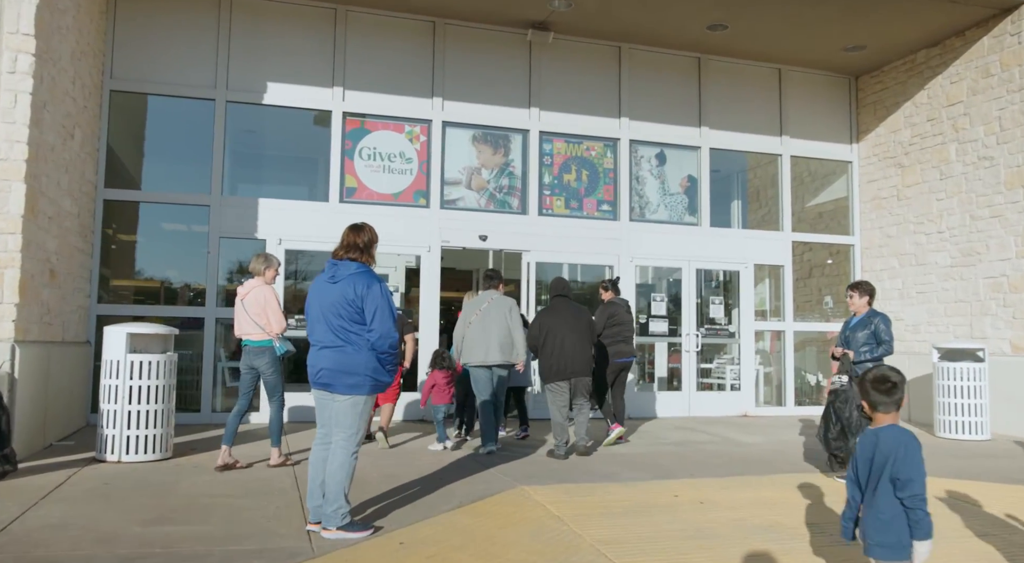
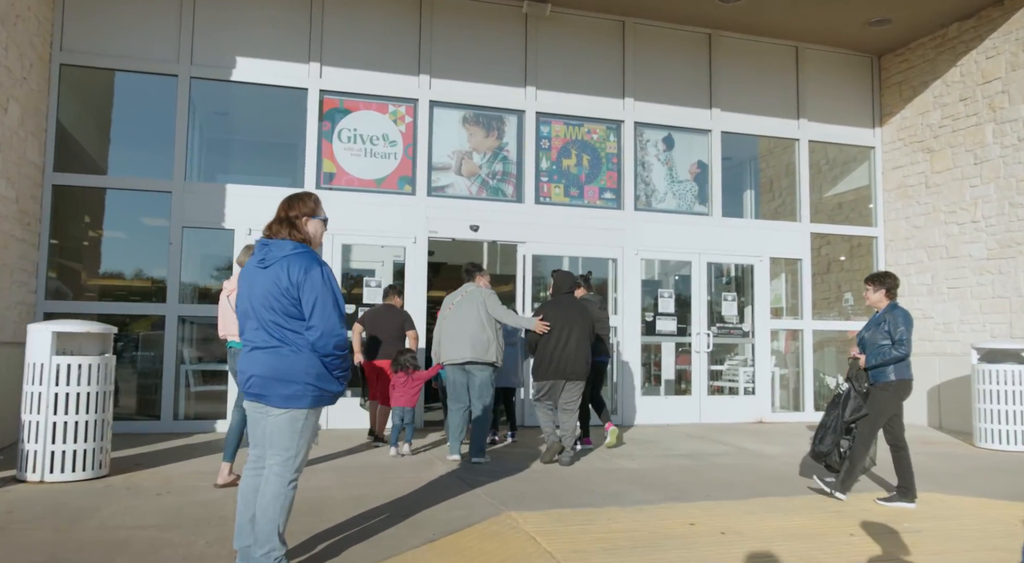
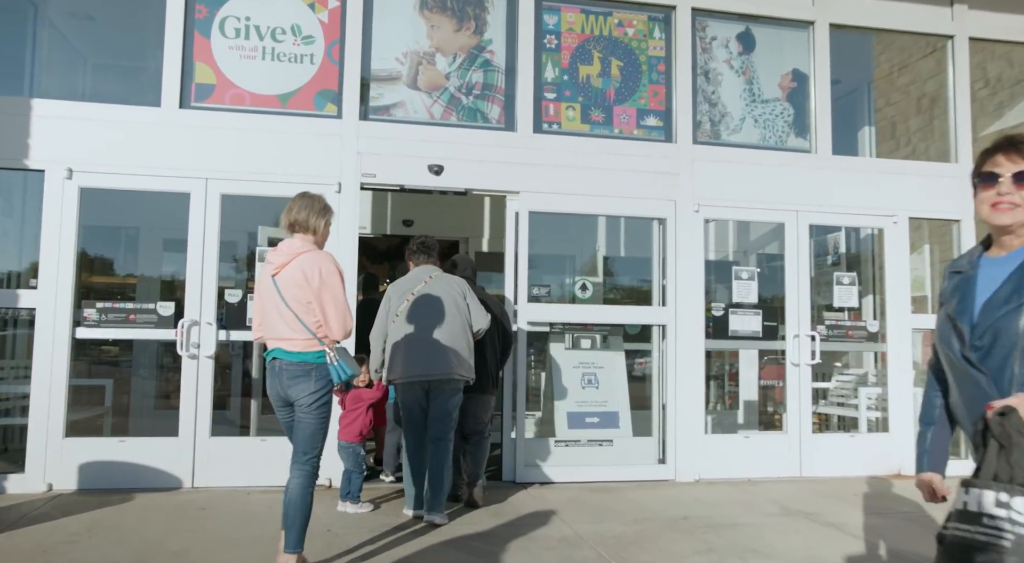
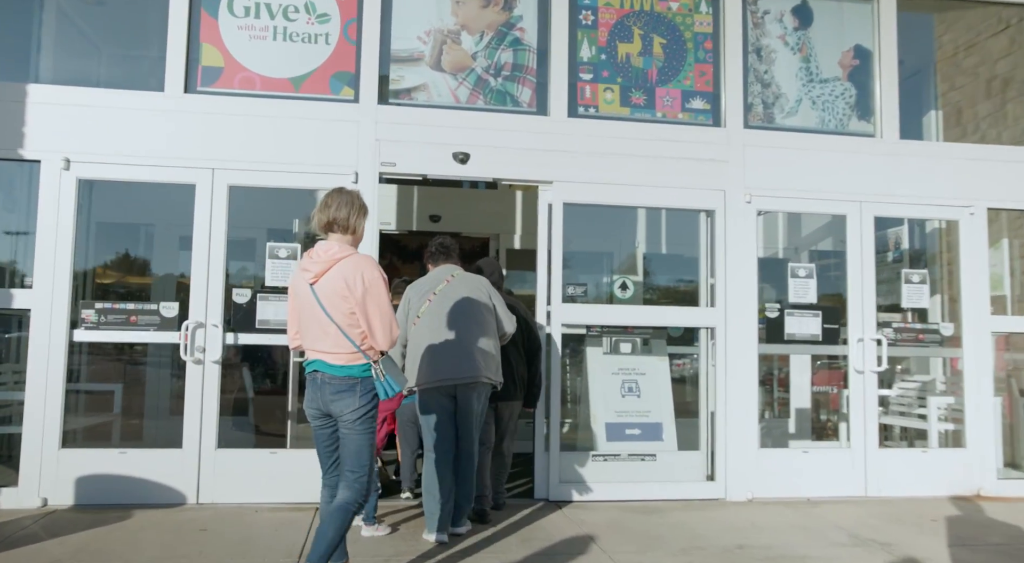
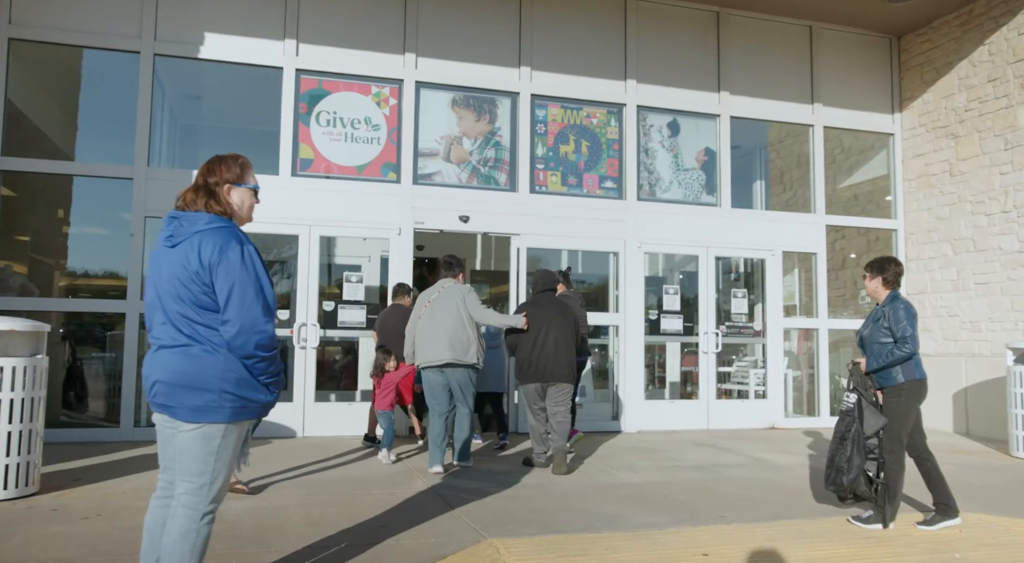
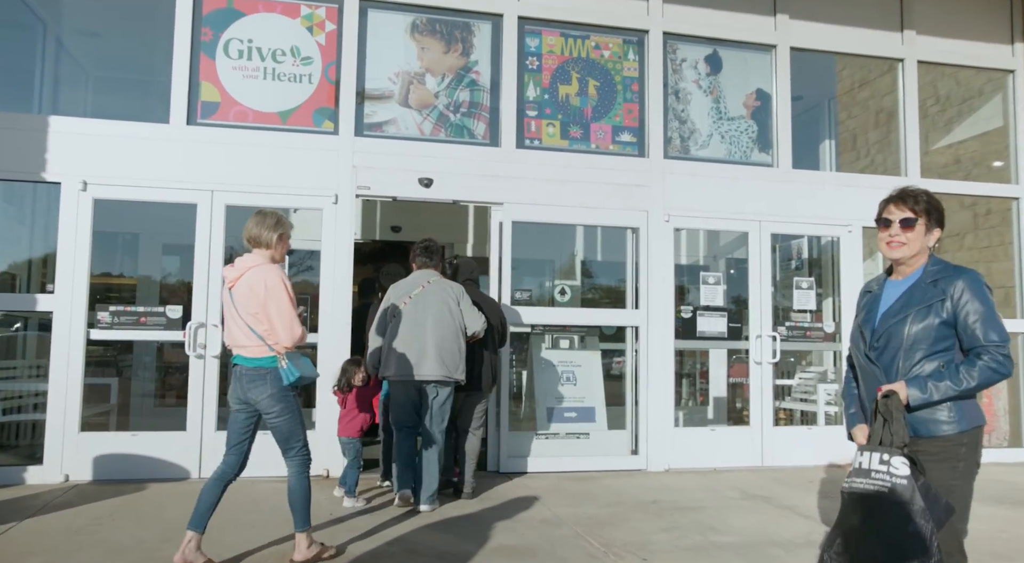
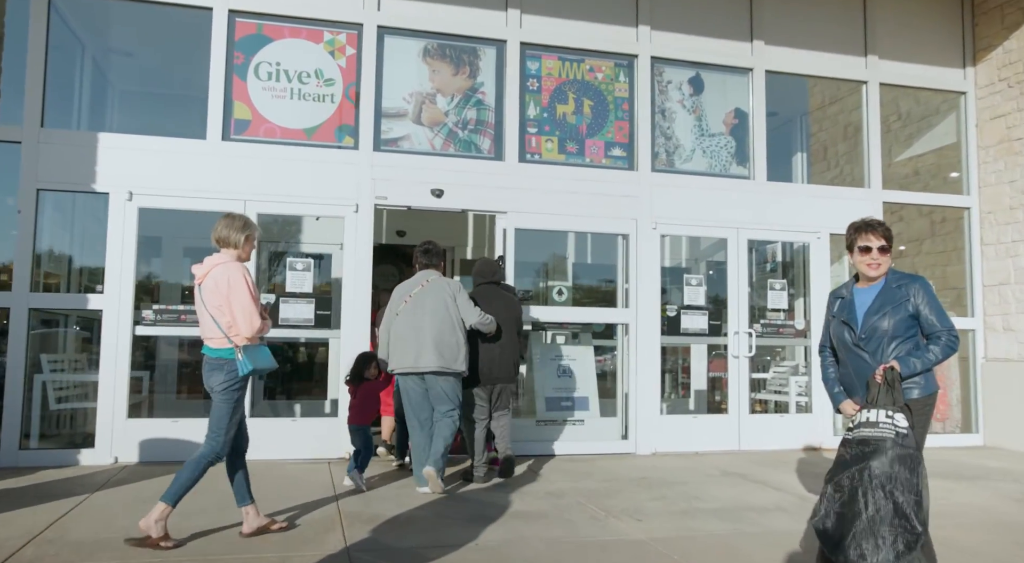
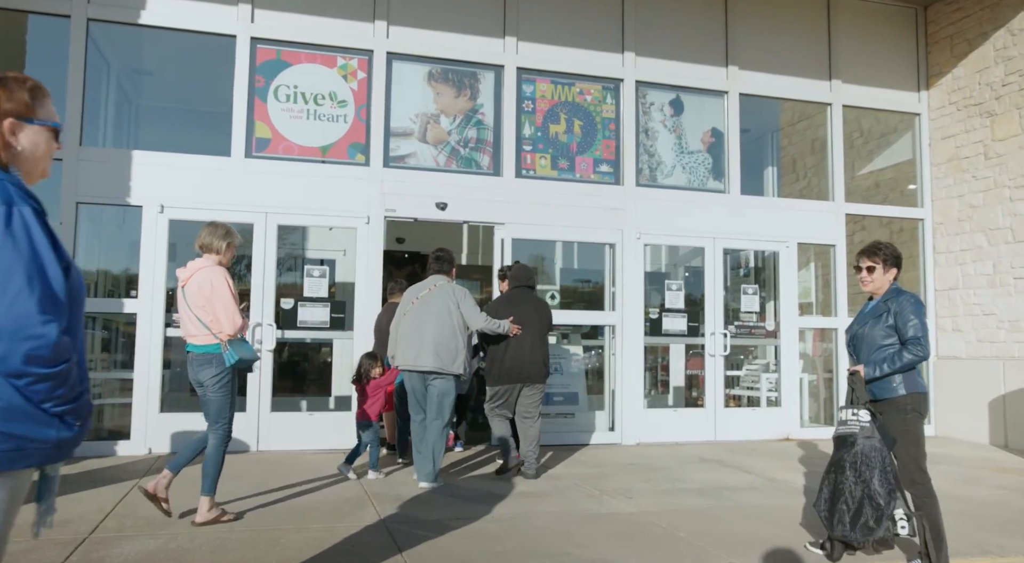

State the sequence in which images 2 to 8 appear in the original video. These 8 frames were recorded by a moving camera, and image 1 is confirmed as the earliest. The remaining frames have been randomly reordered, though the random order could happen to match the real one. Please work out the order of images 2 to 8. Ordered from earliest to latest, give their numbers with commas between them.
2, 5, 8, 7, 6, 3, 4
